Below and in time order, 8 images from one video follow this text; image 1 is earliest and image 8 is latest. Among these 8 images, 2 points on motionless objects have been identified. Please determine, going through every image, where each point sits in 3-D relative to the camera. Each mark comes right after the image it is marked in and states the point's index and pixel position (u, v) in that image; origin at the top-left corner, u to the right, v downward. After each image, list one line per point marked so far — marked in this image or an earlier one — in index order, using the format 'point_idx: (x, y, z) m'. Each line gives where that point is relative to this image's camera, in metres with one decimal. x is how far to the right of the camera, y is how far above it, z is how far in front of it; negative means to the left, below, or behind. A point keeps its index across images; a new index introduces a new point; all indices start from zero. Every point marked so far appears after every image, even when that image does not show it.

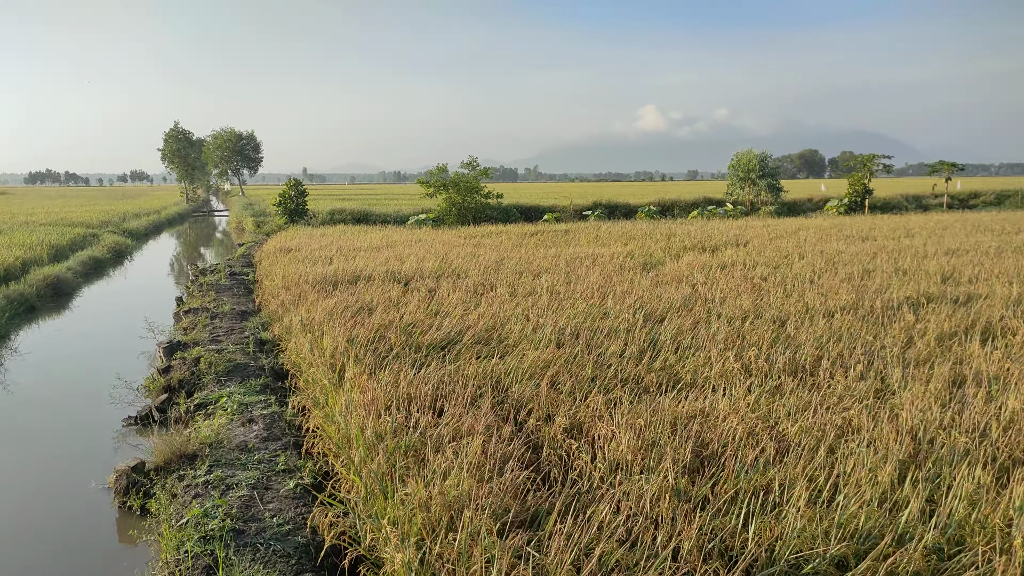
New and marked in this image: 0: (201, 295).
0: (-3.3, -0.1, +7.6) m
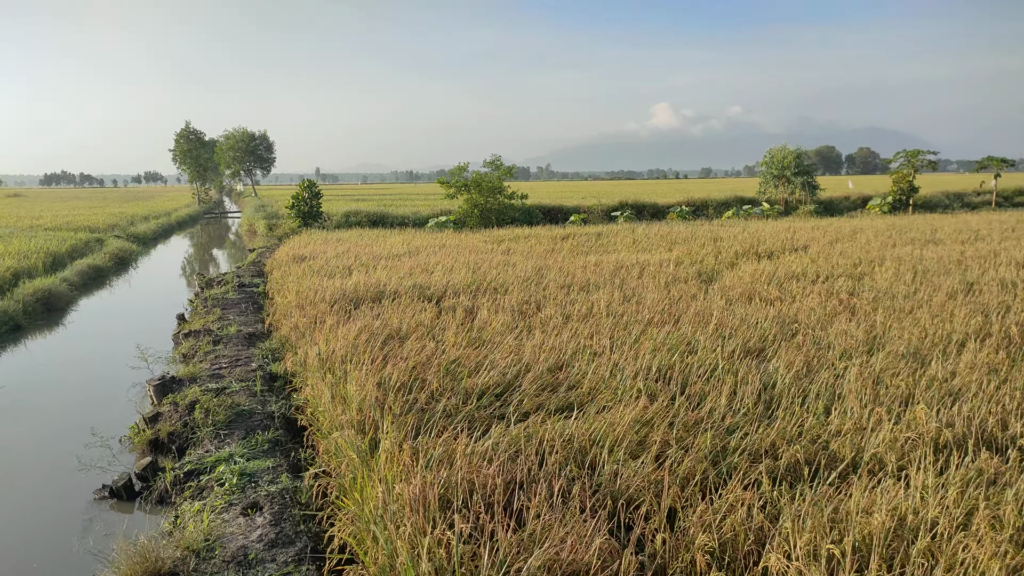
0: (-2.9, -0.3, +6.8) m
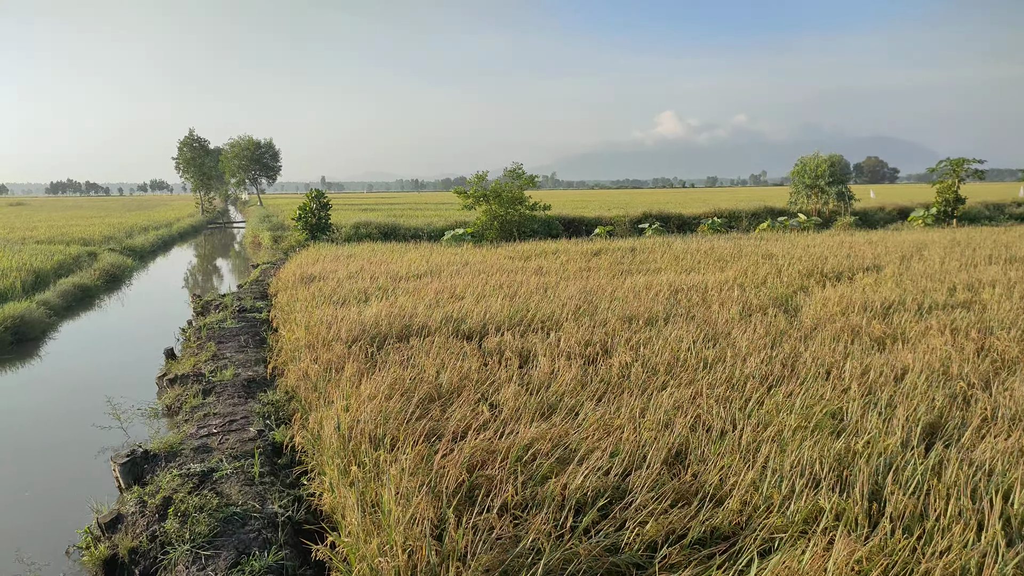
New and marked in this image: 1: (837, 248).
0: (-2.5, -0.5, +5.7) m
1: (+4.8, +0.6, +11.0) m
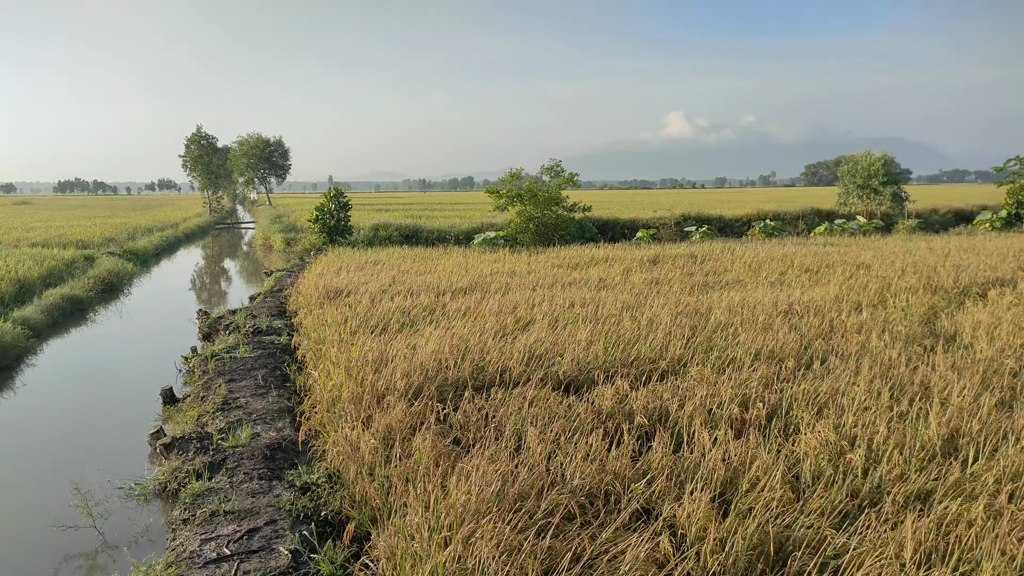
0: (-1.9, -0.7, +4.5) m
1: (+5.5, +0.4, +9.6) m
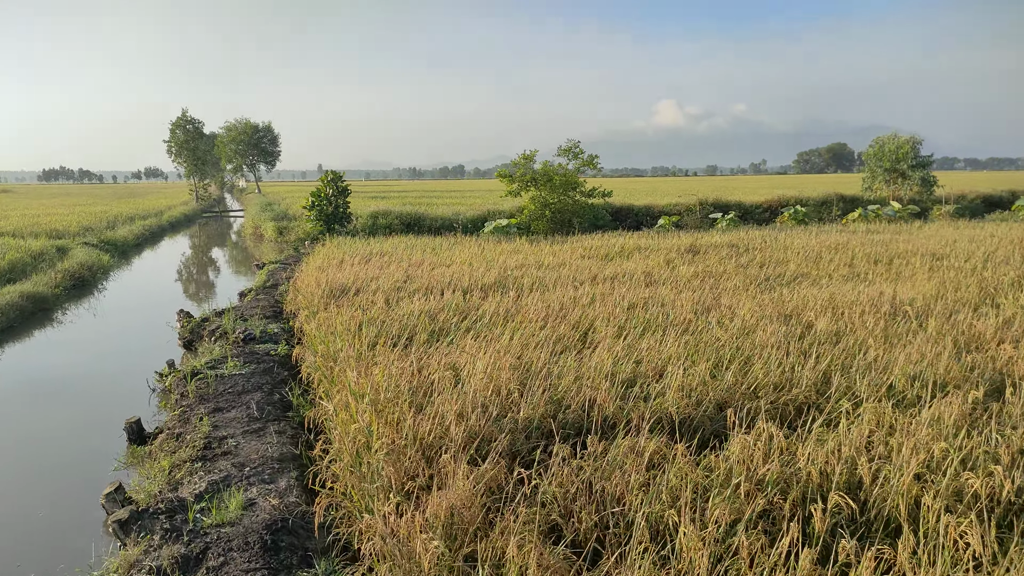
0: (-1.6, -0.7, +3.4) m
1: (+5.7, +0.5, +8.6) m
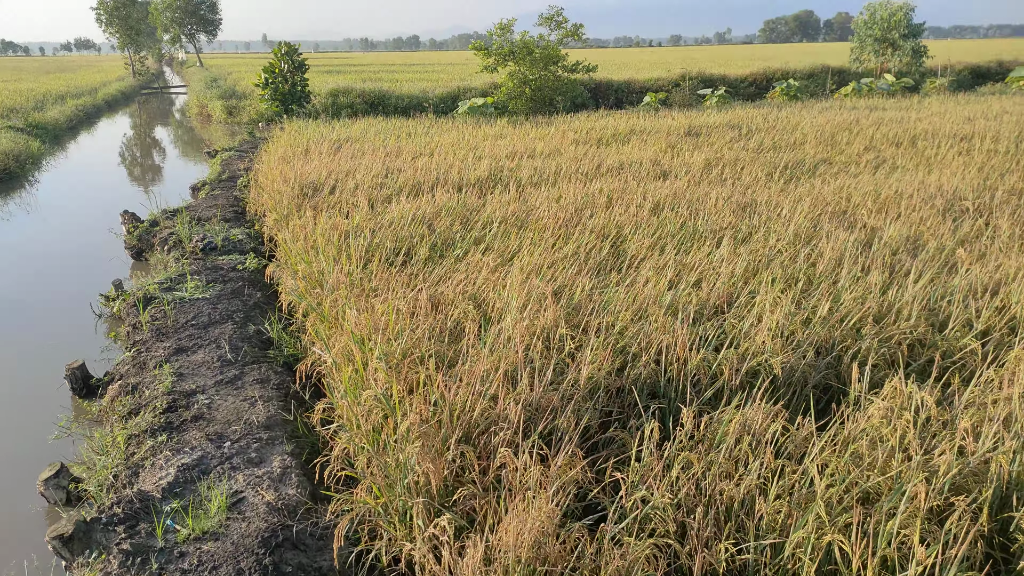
0: (-1.4, -0.4, +2.7) m
1: (+5.6, +1.8, +8.0) m
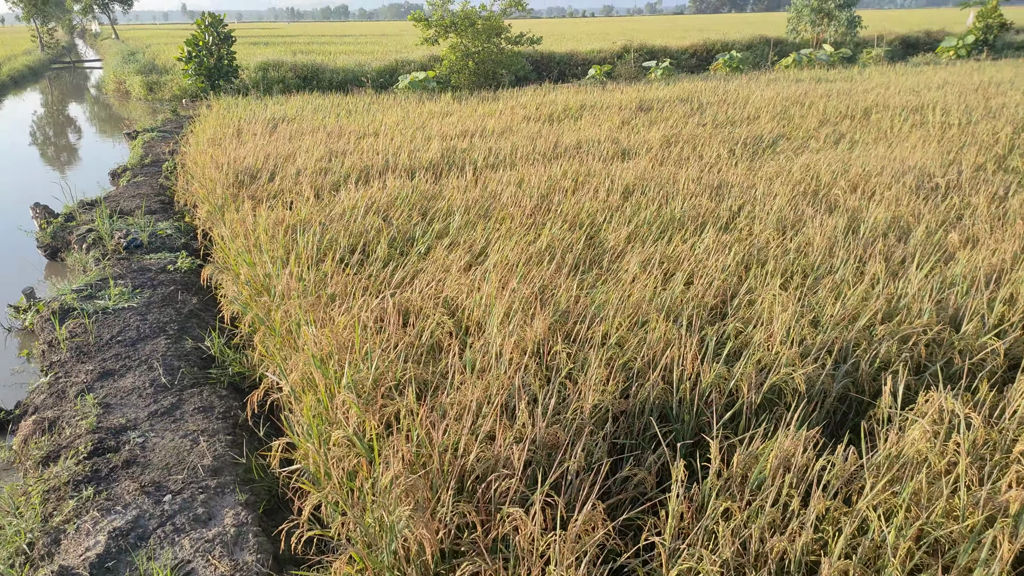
0: (-1.5, -0.5, +2.3) m
1: (+5.0, +2.1, +8.1) m
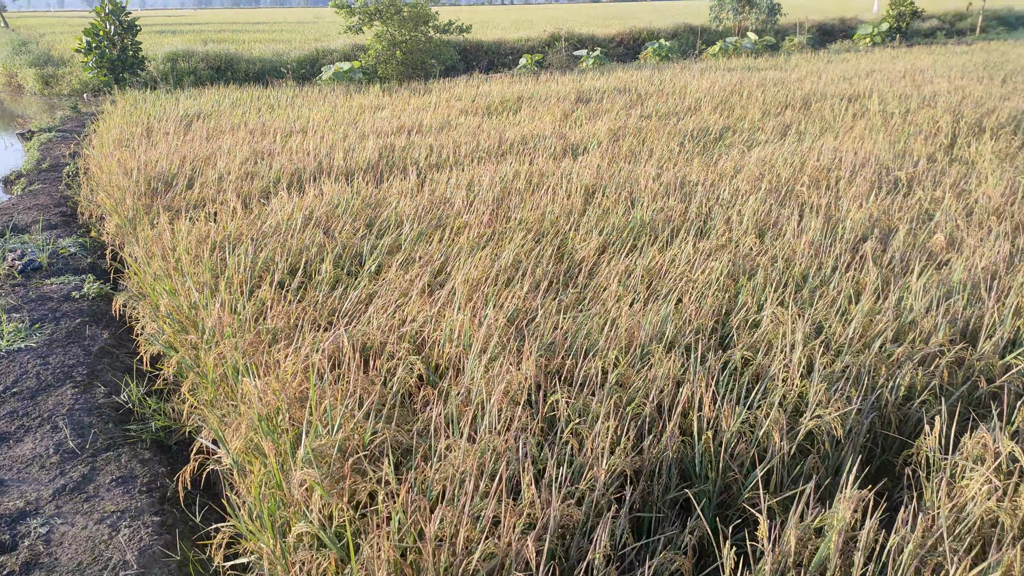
0: (-1.5, -0.6, +1.8) m
1: (+4.3, +2.3, +8.2) m
